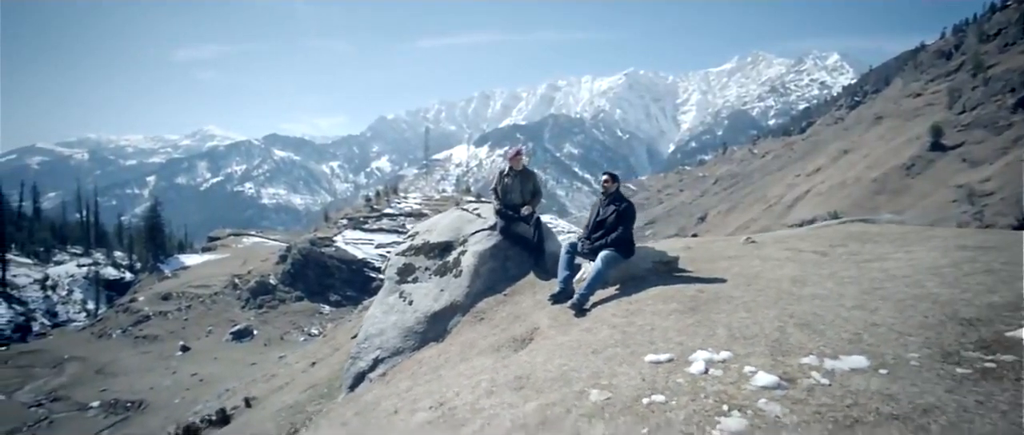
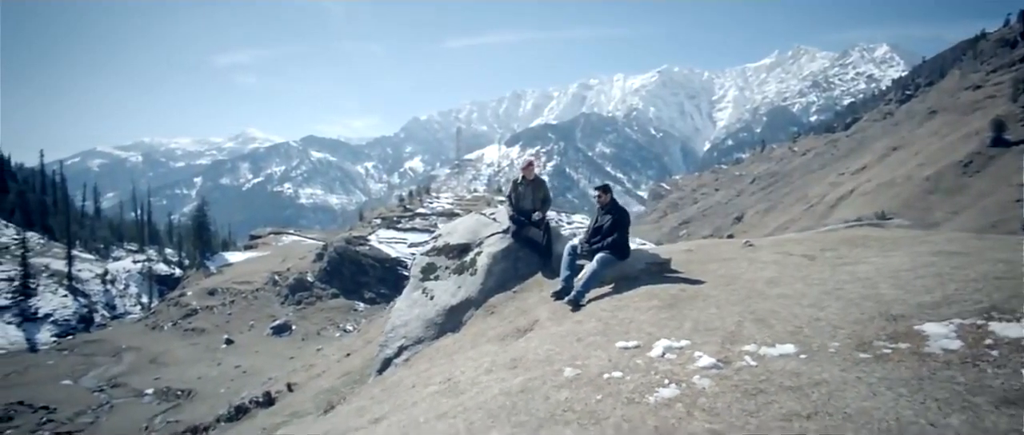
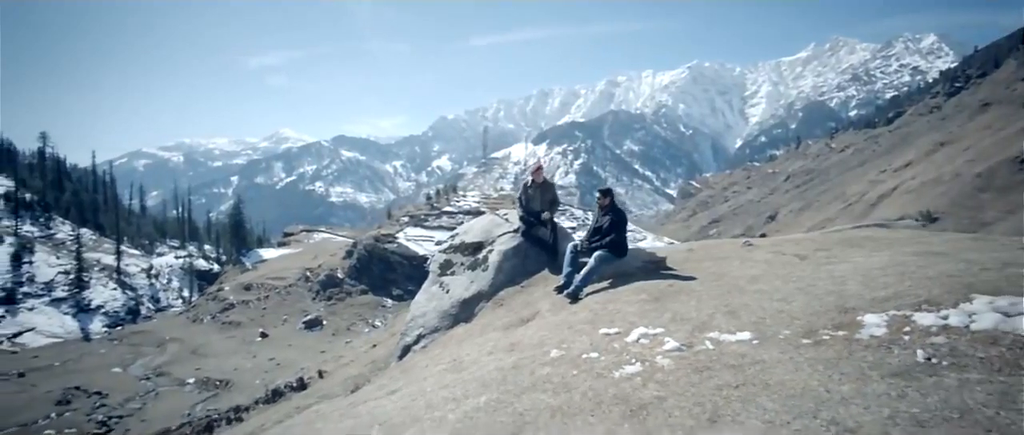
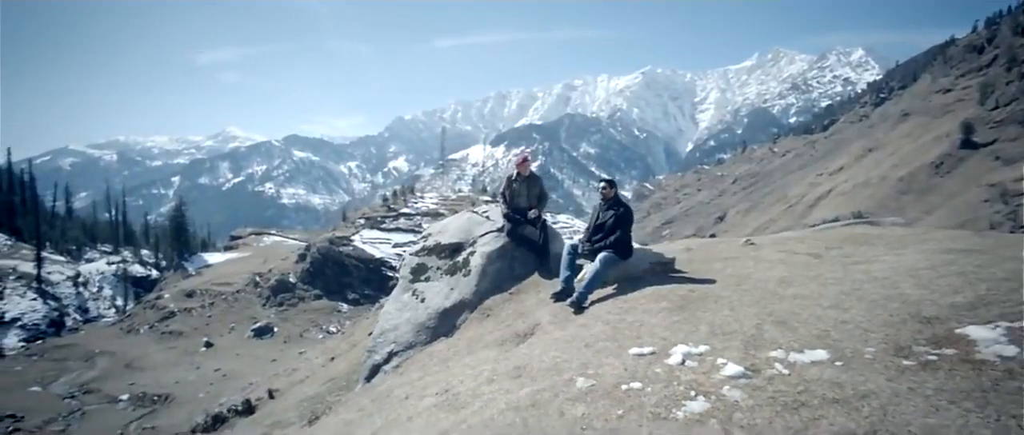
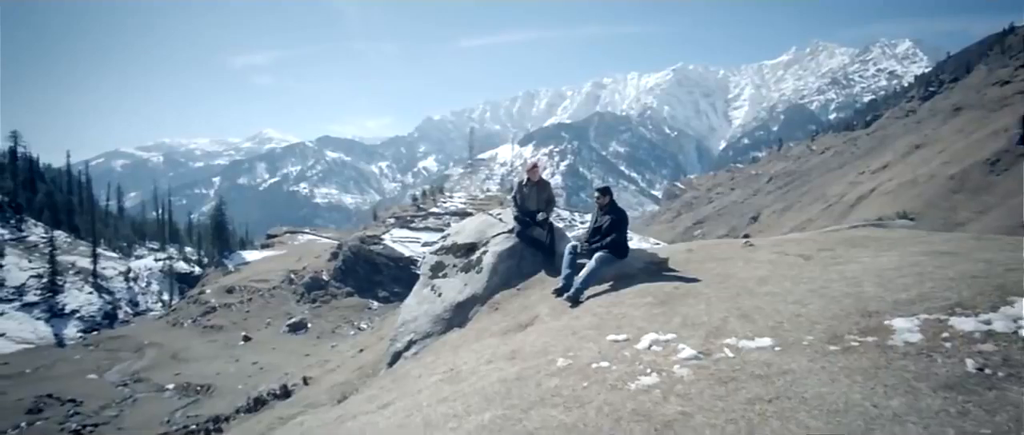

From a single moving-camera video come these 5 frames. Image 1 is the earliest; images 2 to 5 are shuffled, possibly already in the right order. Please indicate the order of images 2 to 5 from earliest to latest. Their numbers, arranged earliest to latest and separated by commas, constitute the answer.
4, 2, 5, 3
